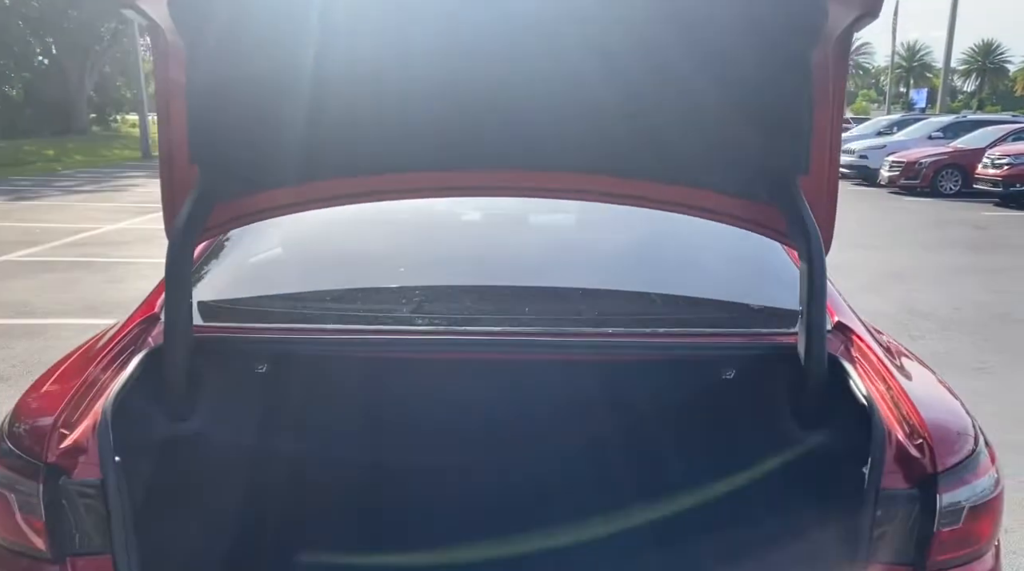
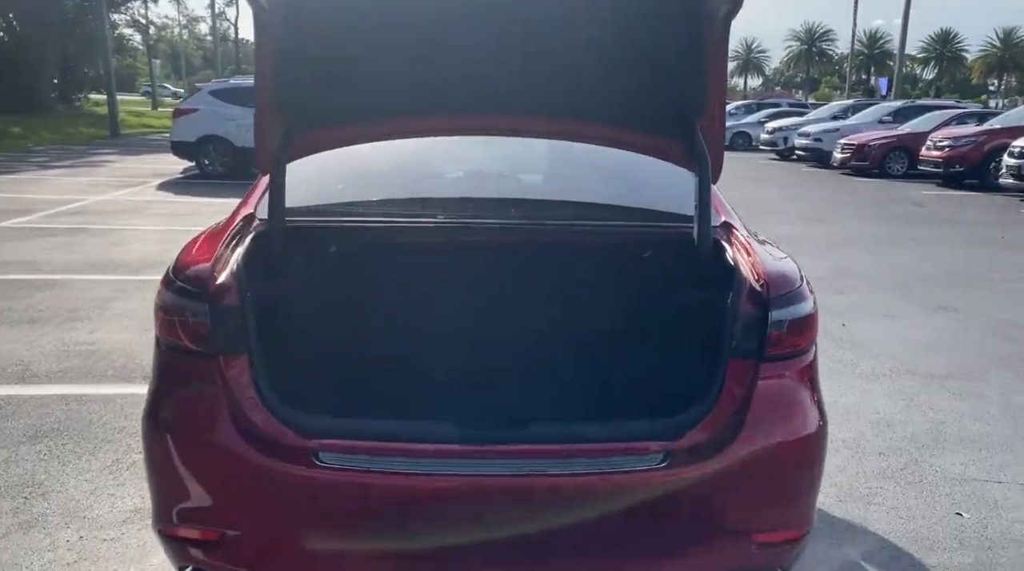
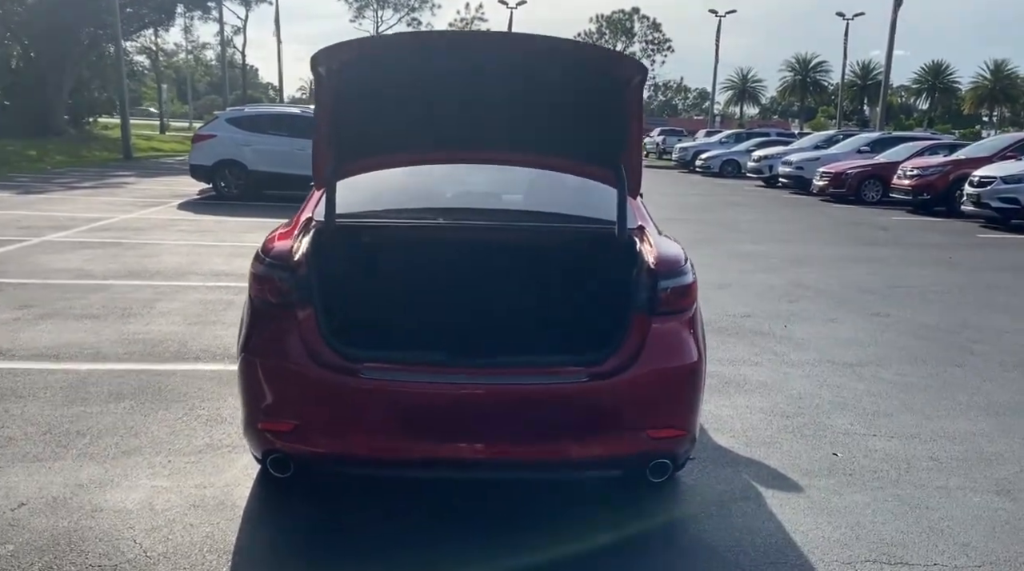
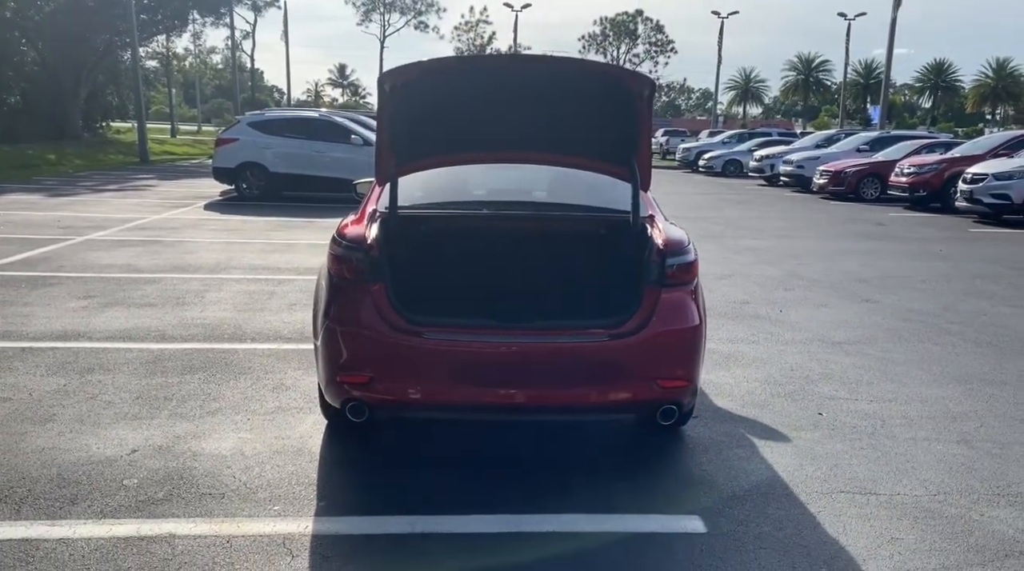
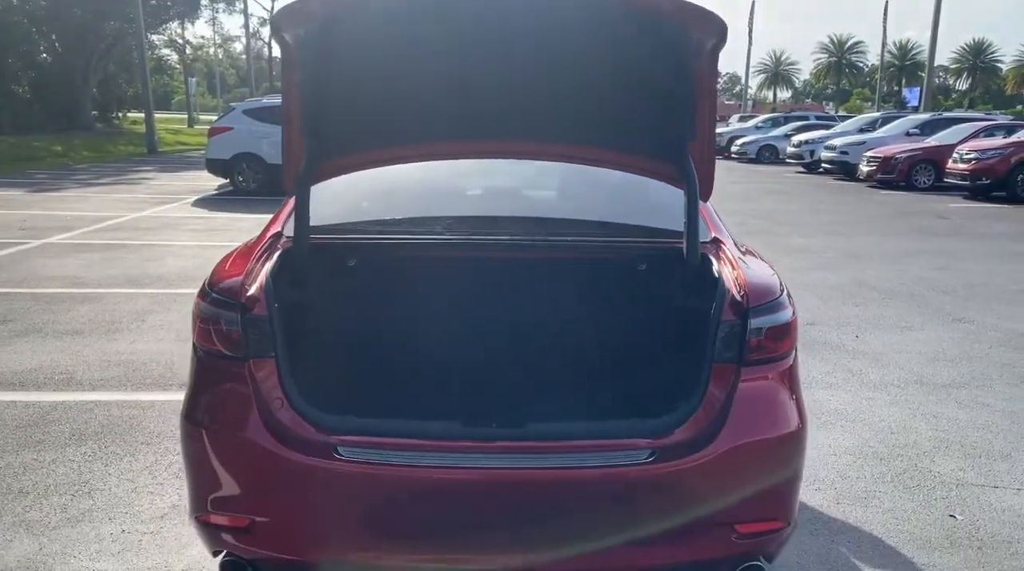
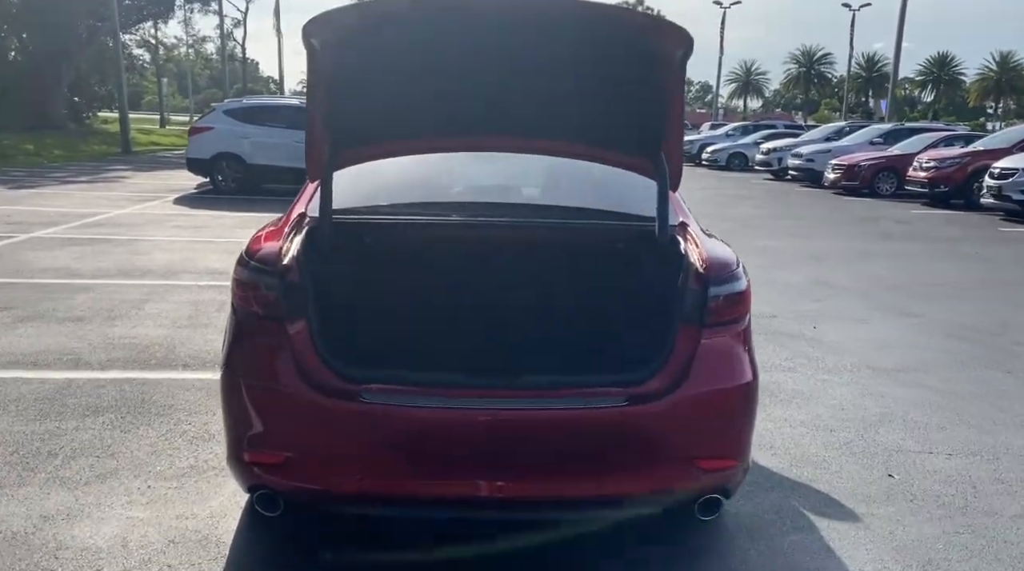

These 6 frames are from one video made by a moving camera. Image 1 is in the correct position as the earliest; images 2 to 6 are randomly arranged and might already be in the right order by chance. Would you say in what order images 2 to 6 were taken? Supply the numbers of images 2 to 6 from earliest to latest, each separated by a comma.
5, 4, 3, 6, 2
